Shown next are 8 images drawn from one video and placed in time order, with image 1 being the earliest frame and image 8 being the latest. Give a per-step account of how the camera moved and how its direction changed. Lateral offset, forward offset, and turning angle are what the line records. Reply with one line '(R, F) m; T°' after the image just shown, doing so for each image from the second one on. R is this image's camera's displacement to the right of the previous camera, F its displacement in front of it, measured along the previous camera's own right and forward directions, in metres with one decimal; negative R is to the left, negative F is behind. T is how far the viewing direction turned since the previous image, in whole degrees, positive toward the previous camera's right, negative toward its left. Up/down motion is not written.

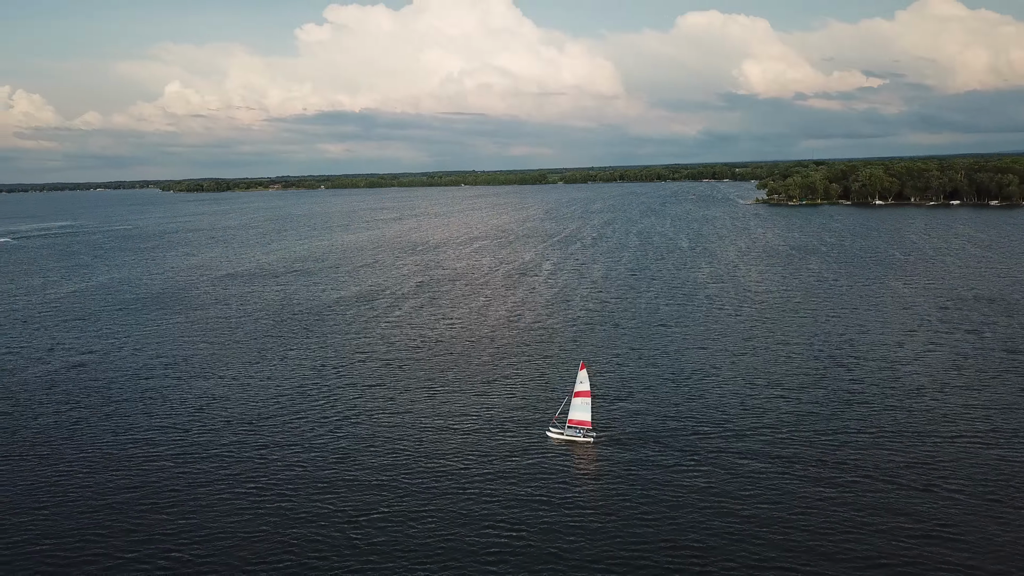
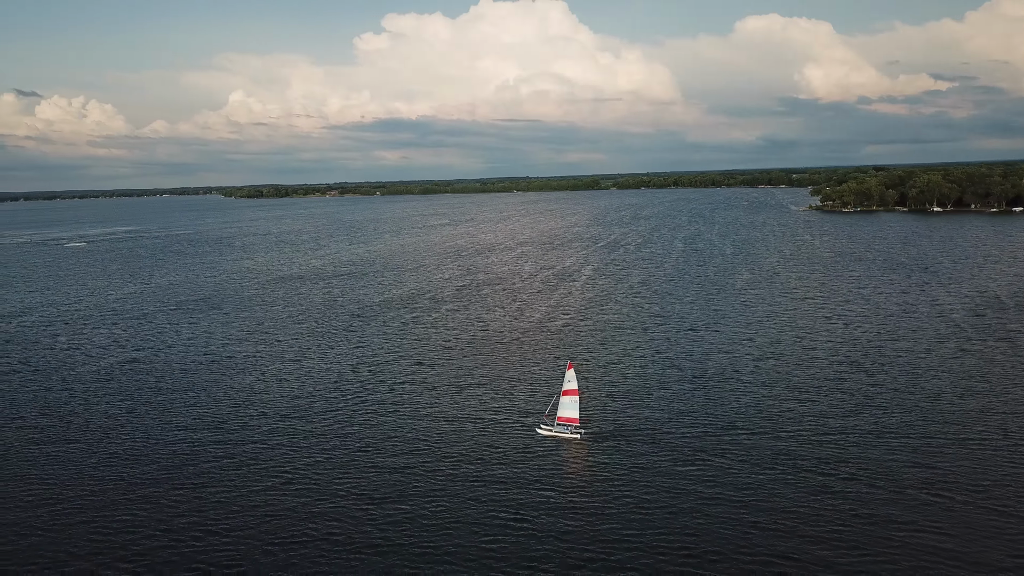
(+1.7, -1.7) m; -4°
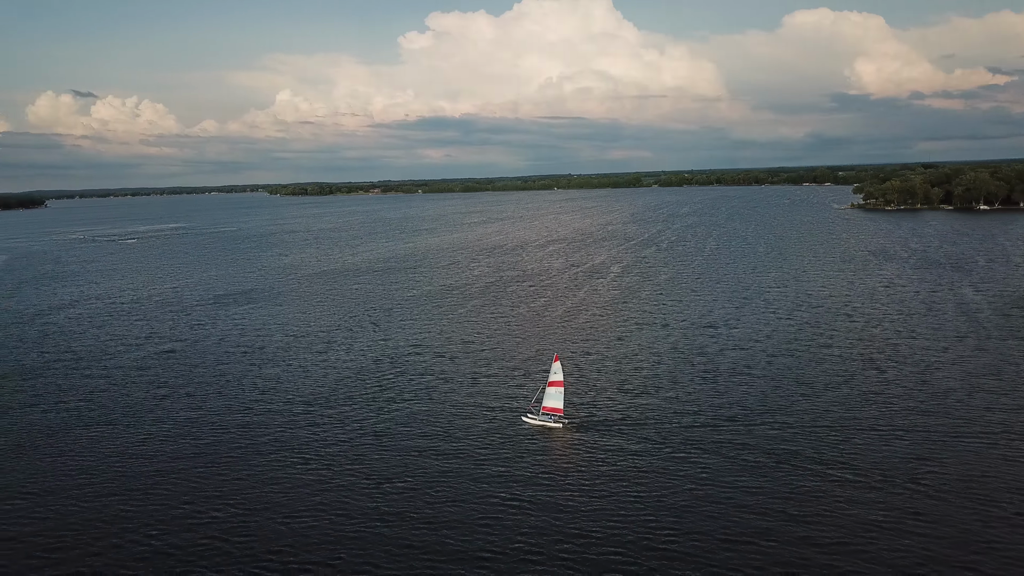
(+1.6, -1.4) m; -3°
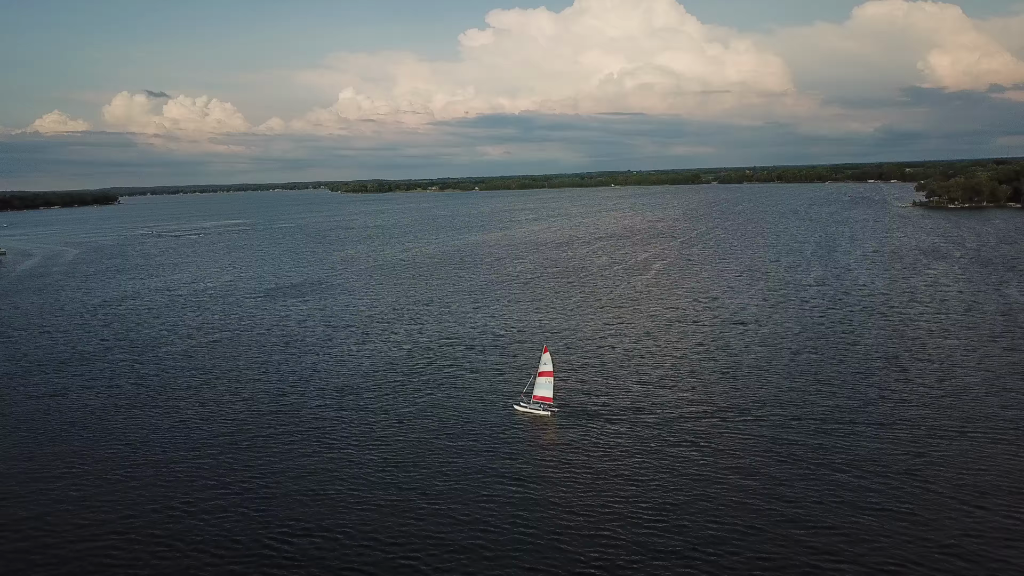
(+2.1, -1.6) m; -4°
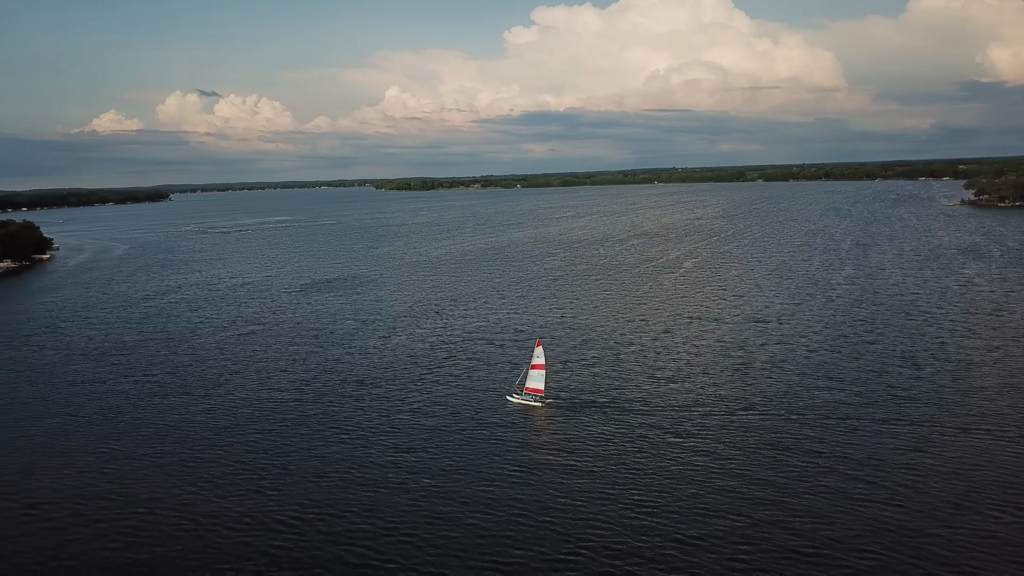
(+1.7, -1.2) m; -3°
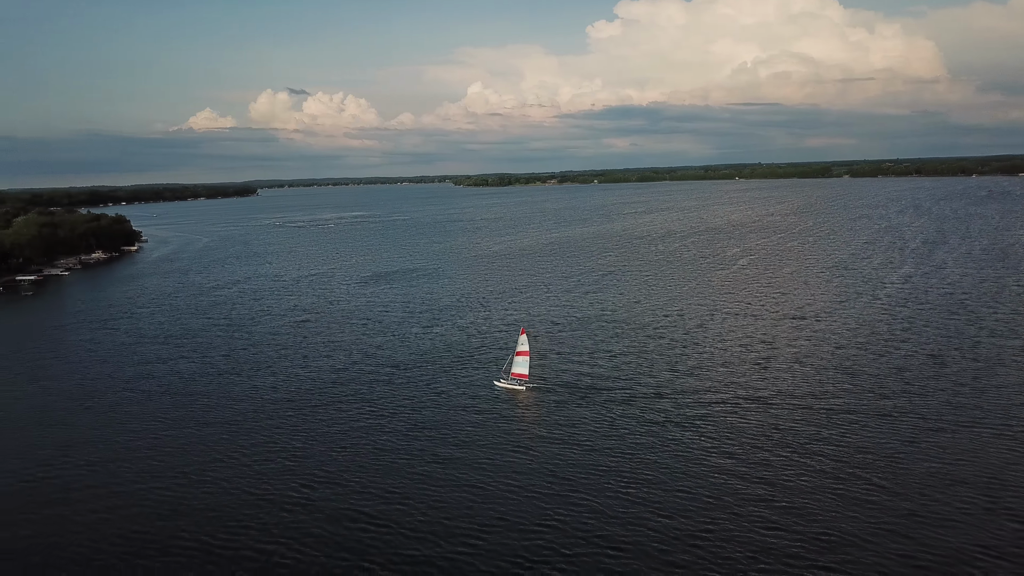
(+3.3, -2.2) m; -6°
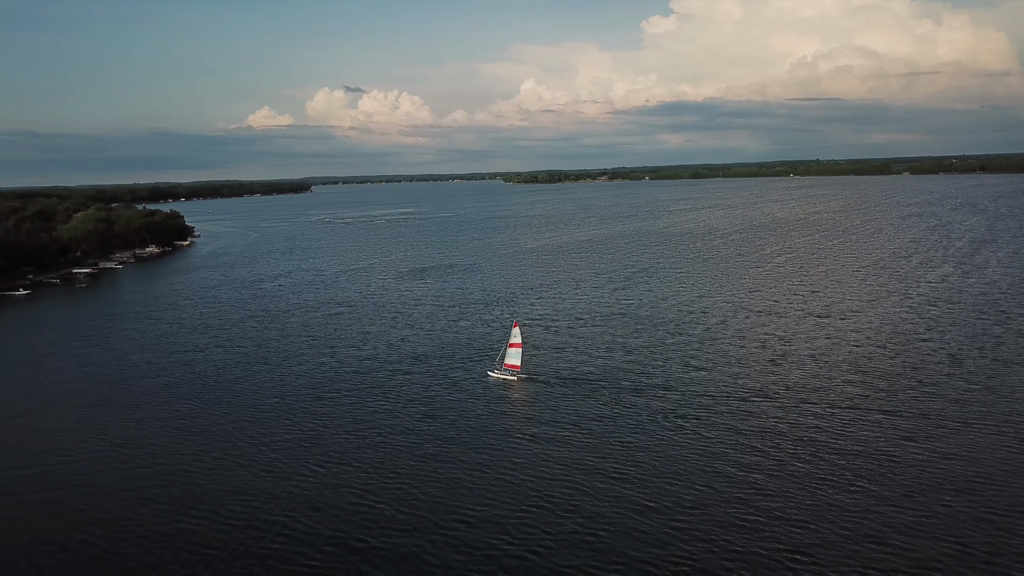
(+2.2, -1.3) m; -4°
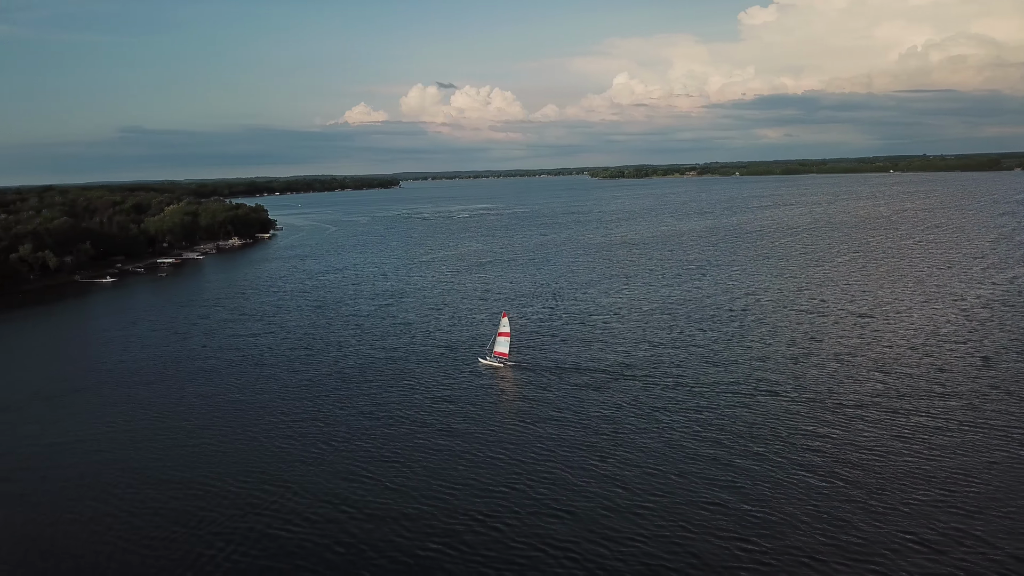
(+4.0, -1.7) m; -6°
